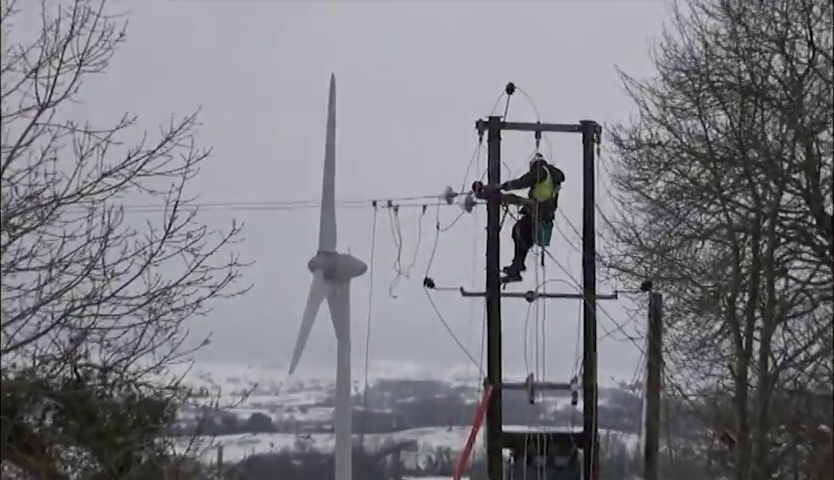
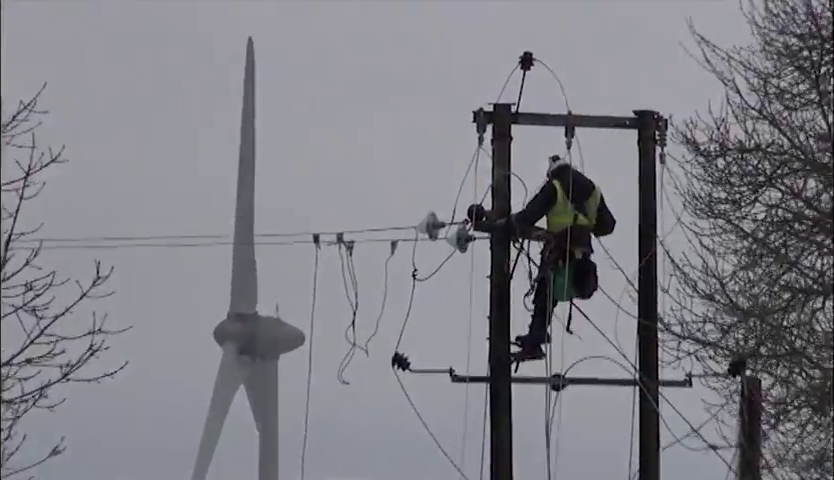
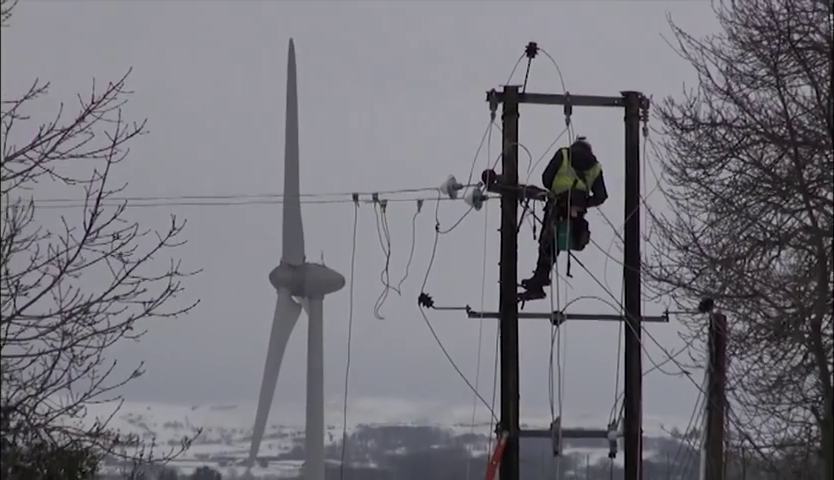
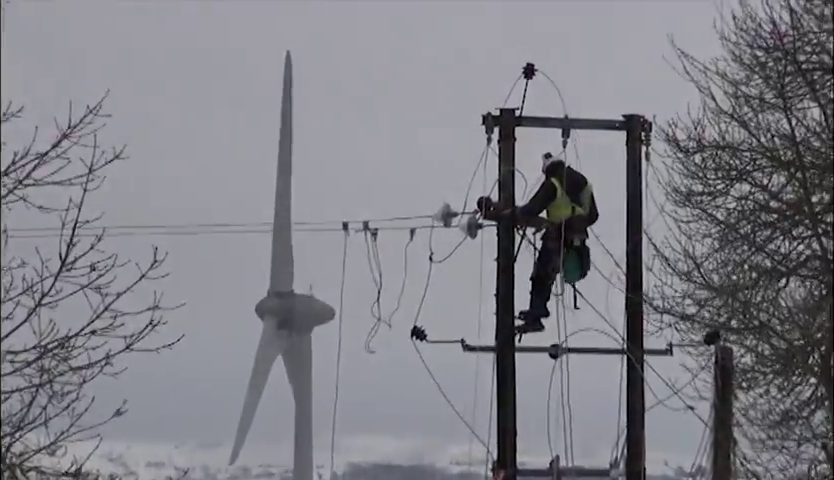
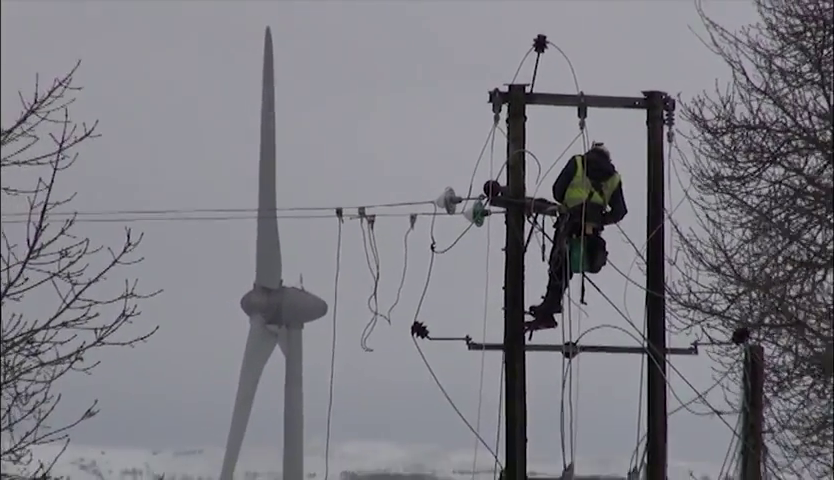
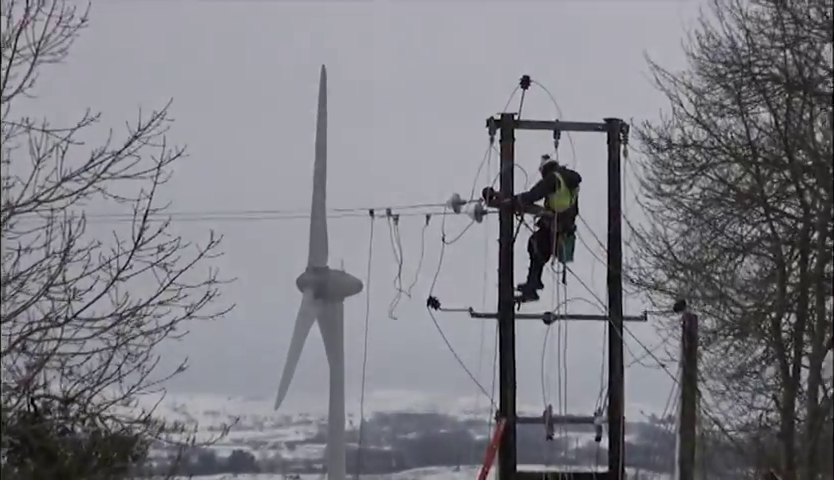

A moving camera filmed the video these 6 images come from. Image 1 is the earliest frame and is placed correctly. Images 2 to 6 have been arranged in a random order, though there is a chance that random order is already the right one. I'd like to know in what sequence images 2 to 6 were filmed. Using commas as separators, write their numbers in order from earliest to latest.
6, 4, 2, 5, 3
